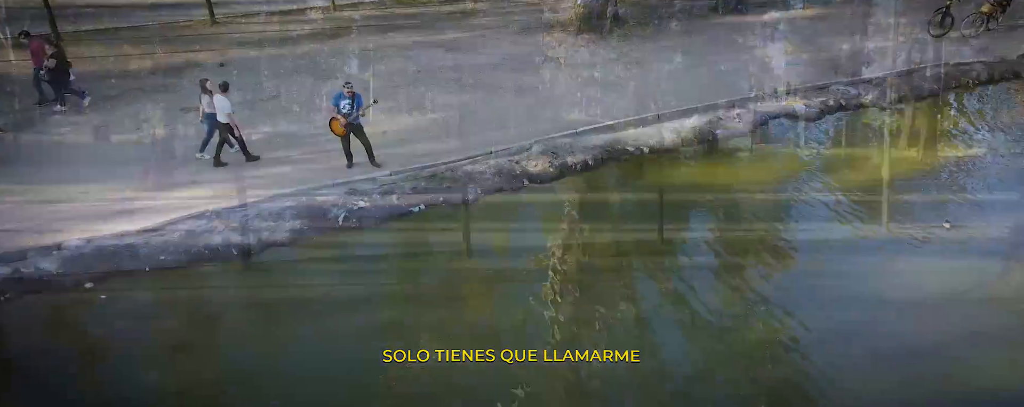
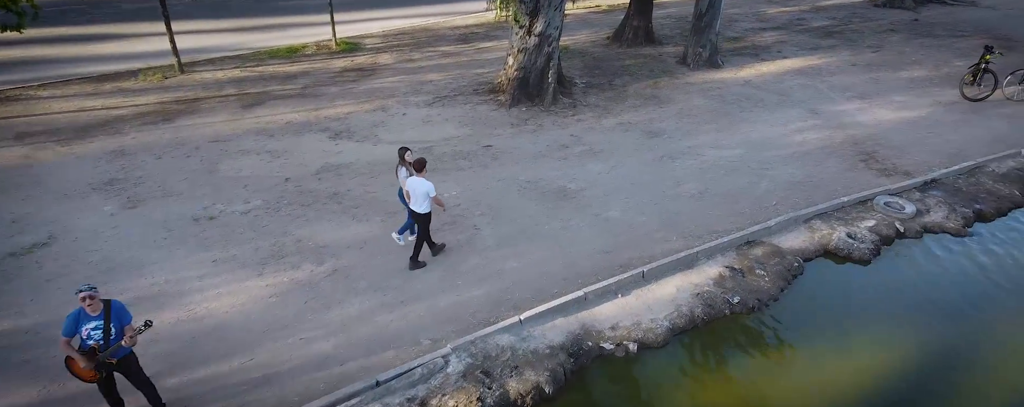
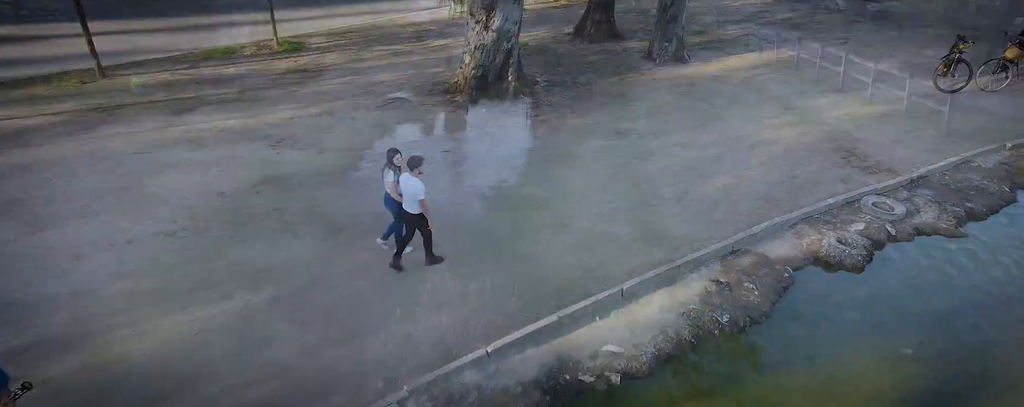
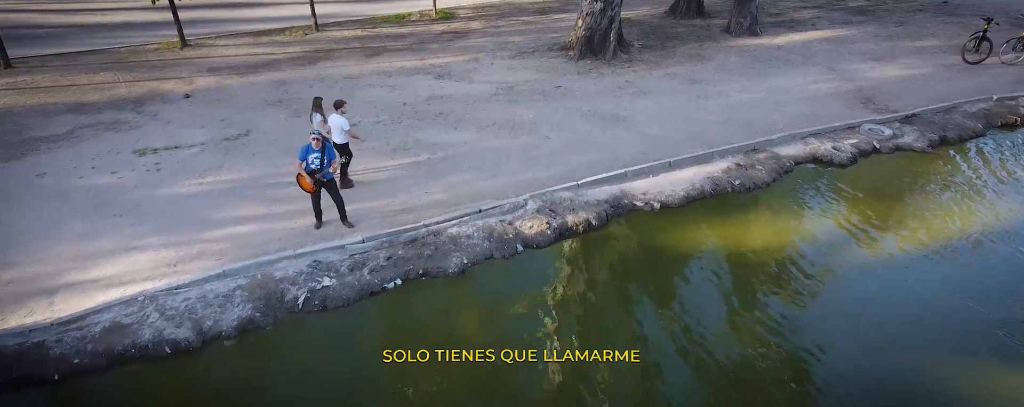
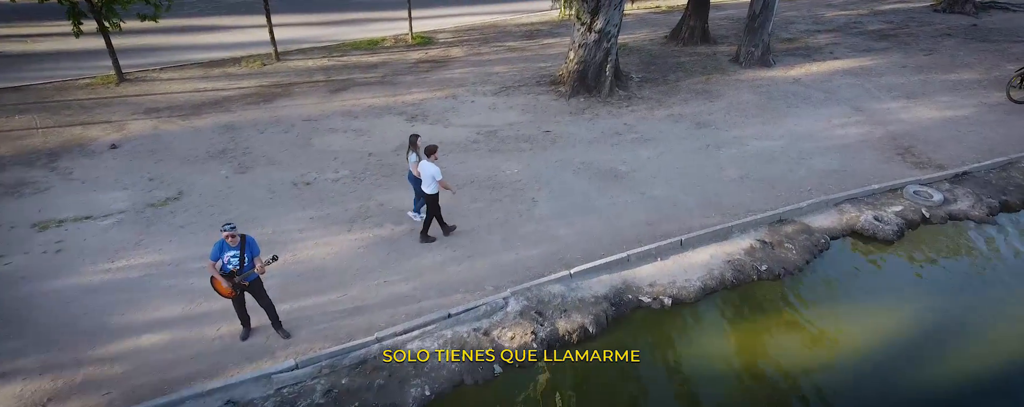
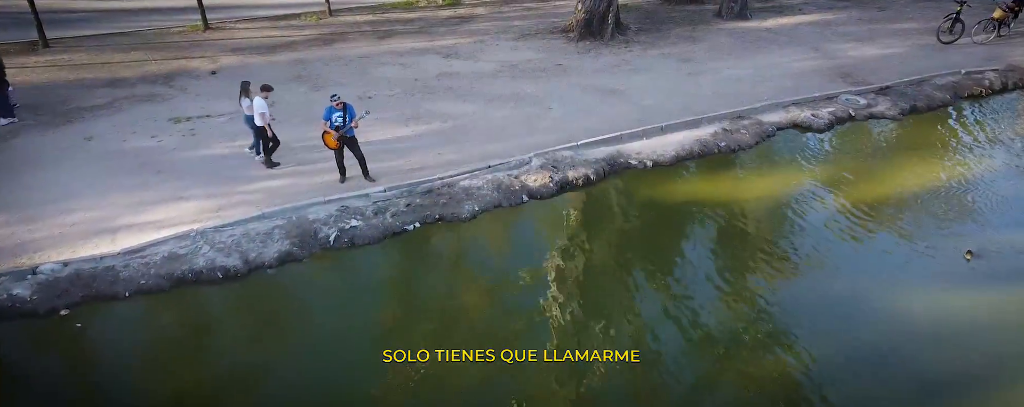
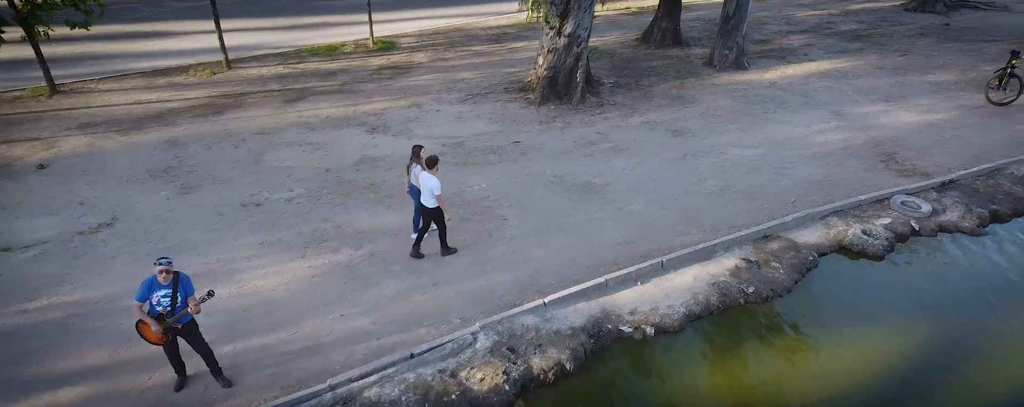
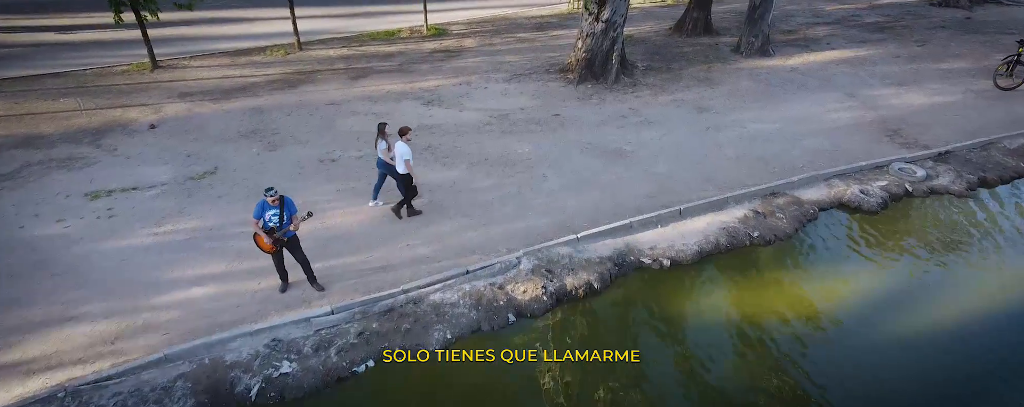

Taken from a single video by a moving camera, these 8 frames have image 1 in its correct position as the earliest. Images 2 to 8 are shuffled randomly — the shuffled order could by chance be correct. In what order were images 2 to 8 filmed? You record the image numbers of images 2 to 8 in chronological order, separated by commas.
6, 4, 8, 5, 7, 2, 3
